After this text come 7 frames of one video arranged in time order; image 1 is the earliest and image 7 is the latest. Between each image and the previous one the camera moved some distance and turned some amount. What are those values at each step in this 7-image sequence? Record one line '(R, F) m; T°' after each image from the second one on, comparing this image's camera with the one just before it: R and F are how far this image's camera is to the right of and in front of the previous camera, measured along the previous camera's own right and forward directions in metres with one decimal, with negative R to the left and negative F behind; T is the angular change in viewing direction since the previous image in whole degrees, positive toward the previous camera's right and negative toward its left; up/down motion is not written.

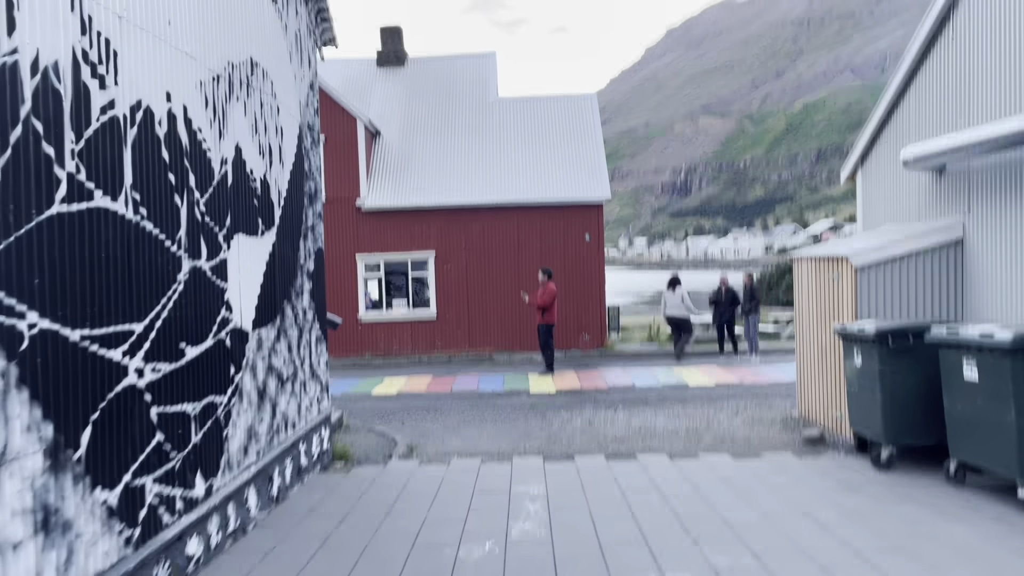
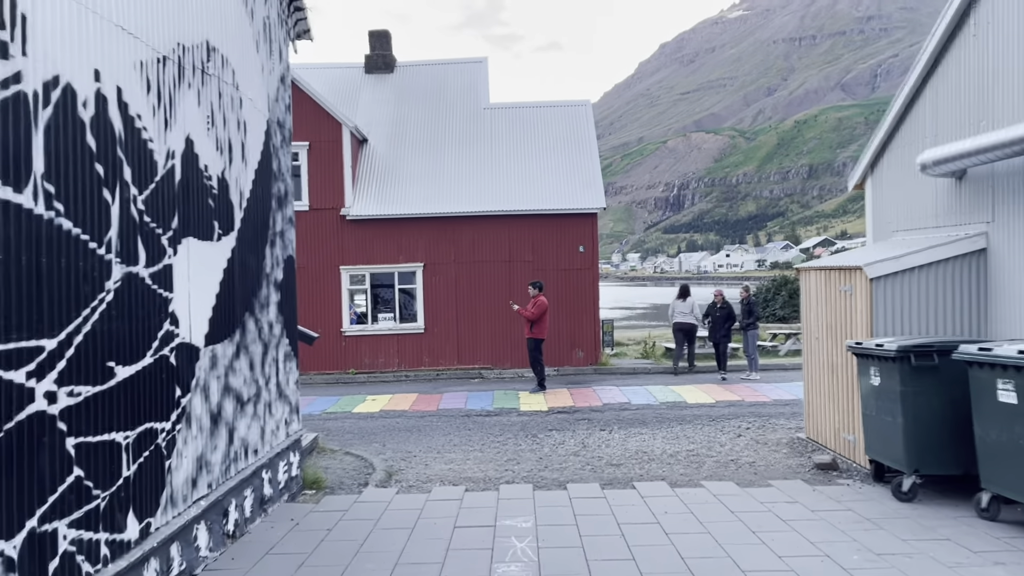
(+0.1, +0.7) m; 0°
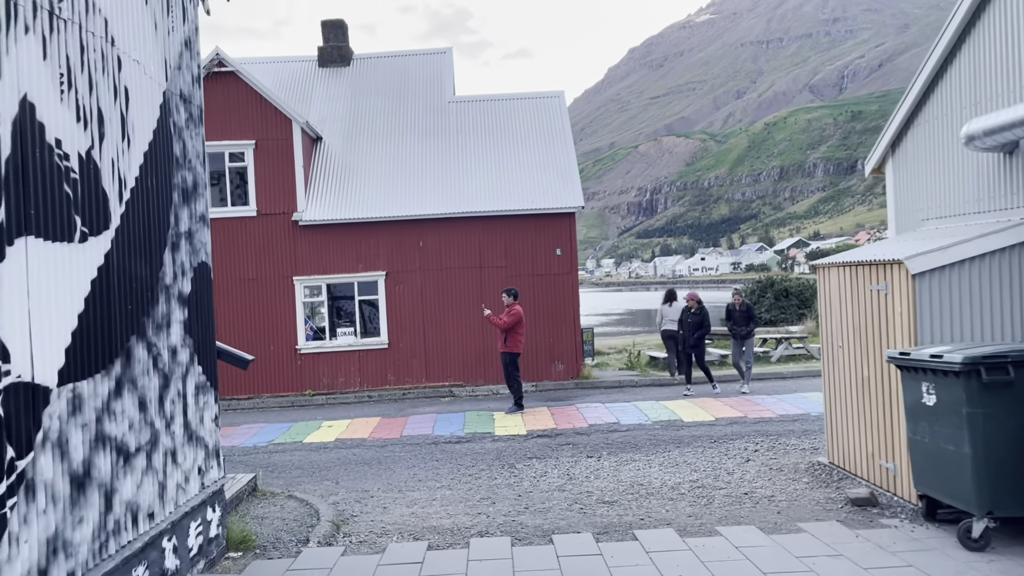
(+0.1, +1.5) m; +2°
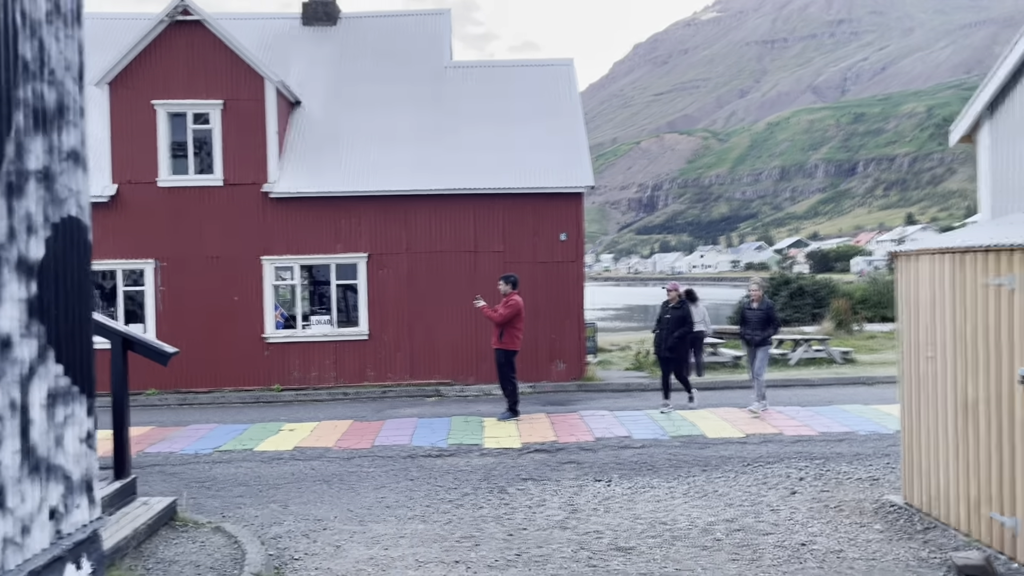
(0.0, +1.8) m; 0°
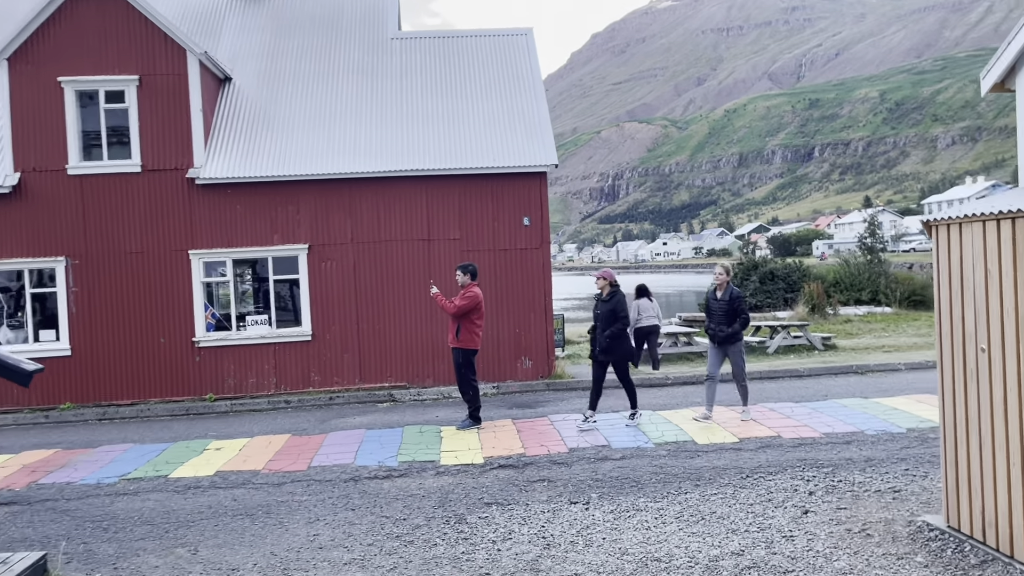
(+0.1, +1.3) m; +3°
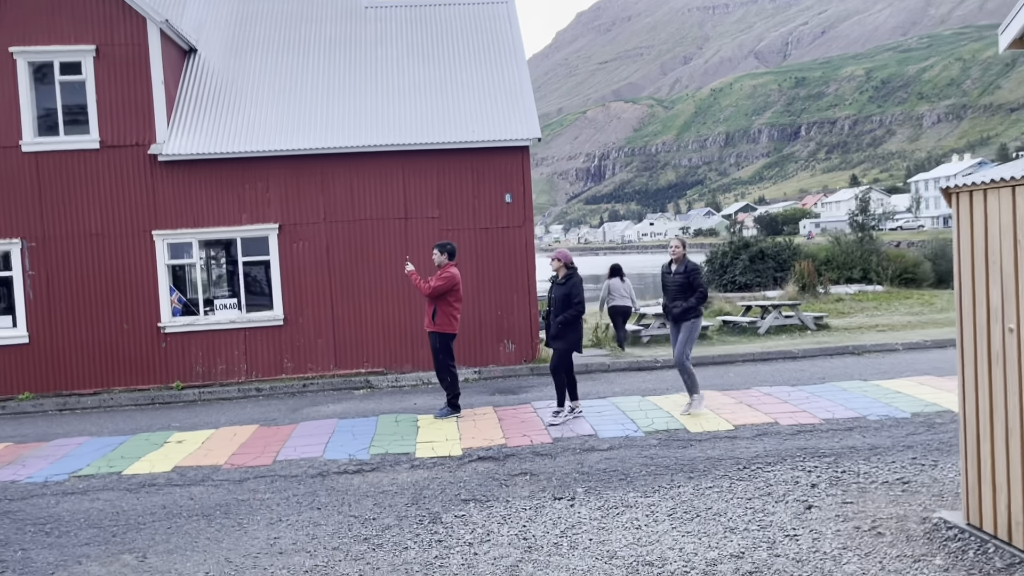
(+0.1, +0.6) m; +1°
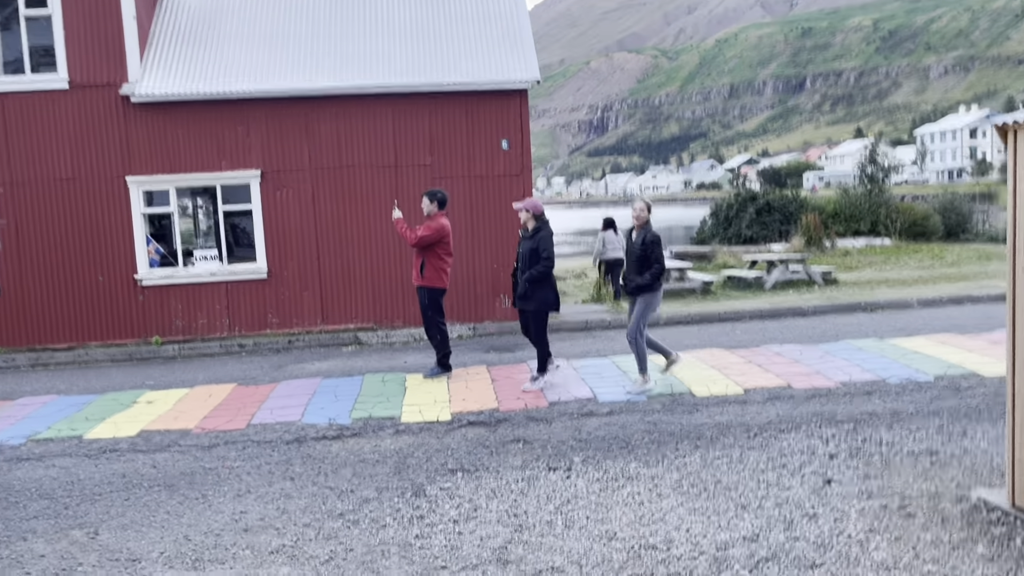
(+0.1, +0.6) m; 0°
